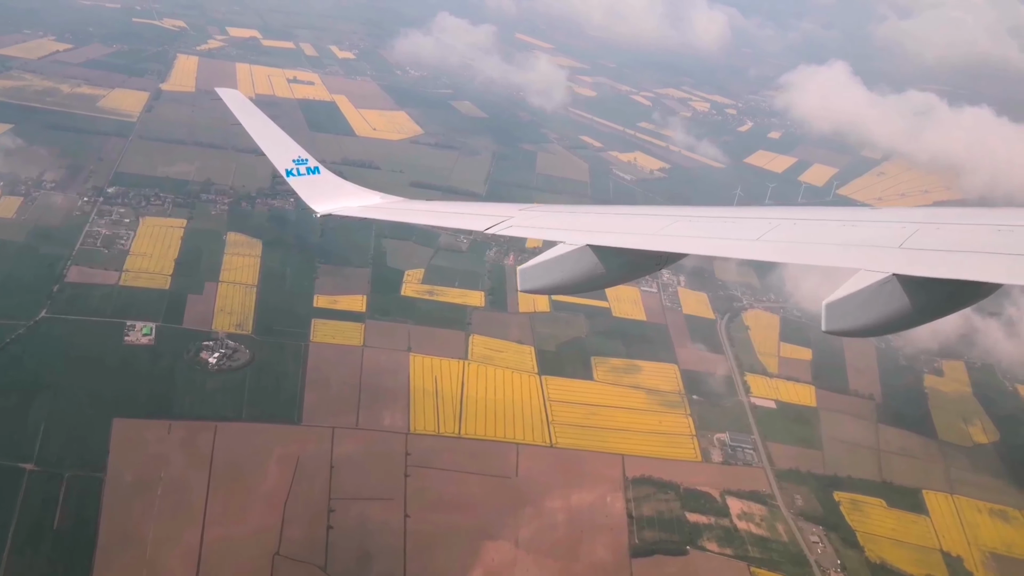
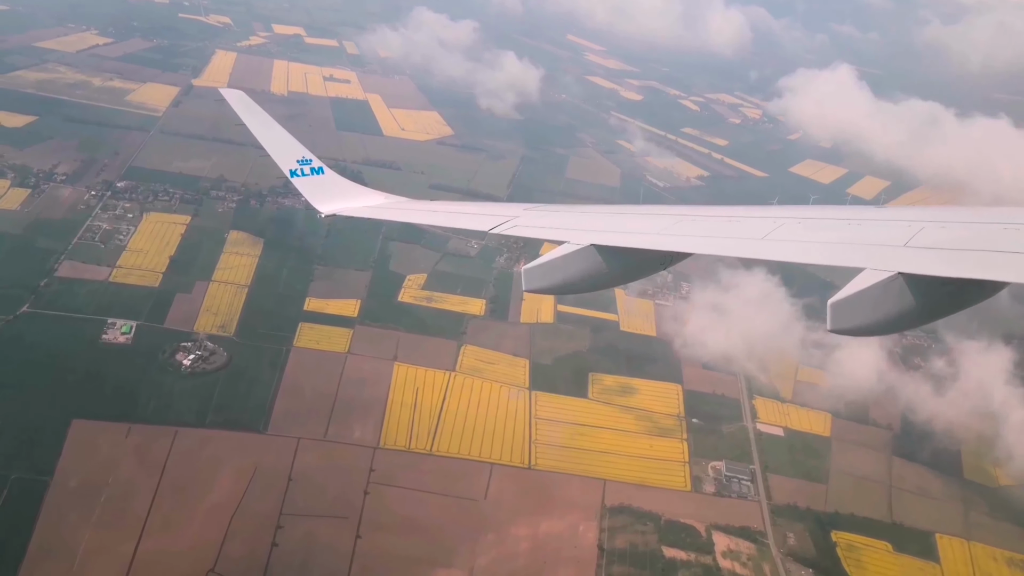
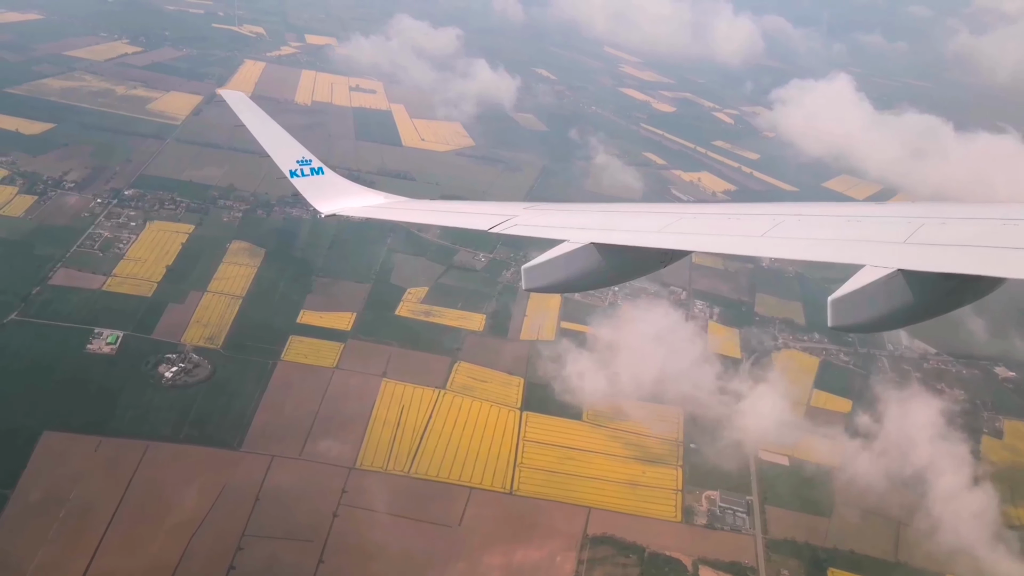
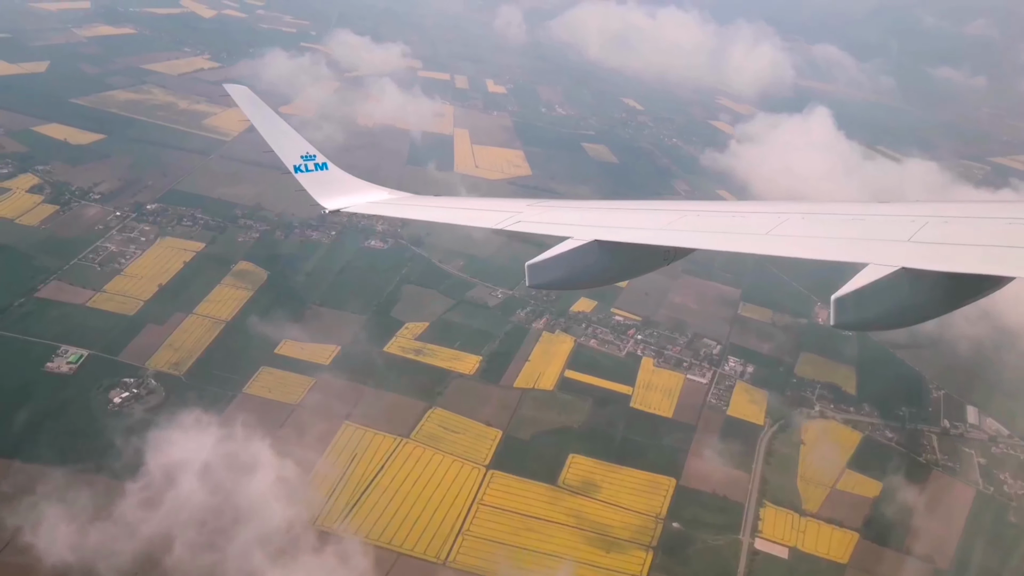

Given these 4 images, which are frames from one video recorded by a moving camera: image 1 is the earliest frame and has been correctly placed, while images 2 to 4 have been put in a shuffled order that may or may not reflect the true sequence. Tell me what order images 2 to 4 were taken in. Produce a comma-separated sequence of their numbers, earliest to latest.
2, 3, 4
